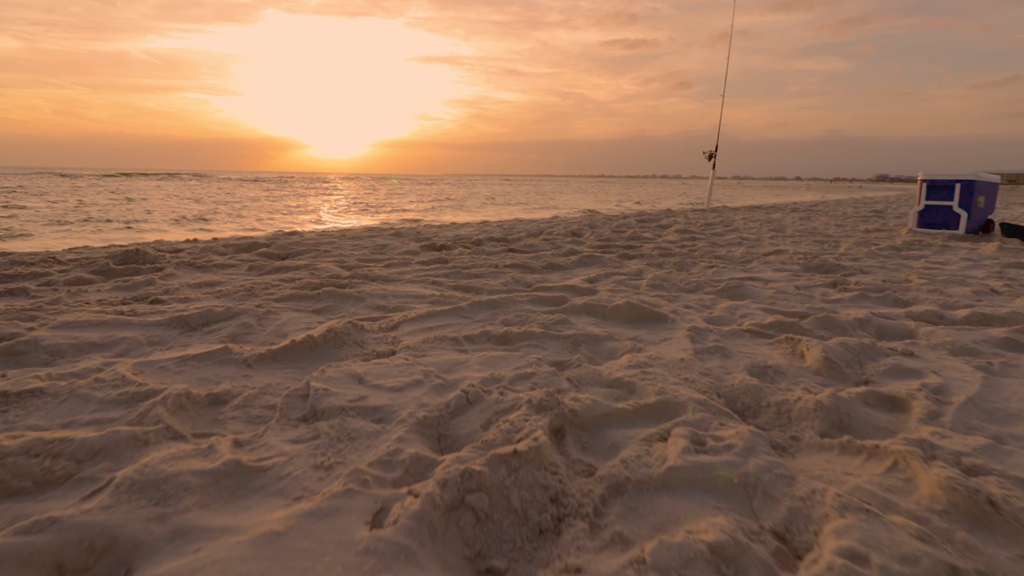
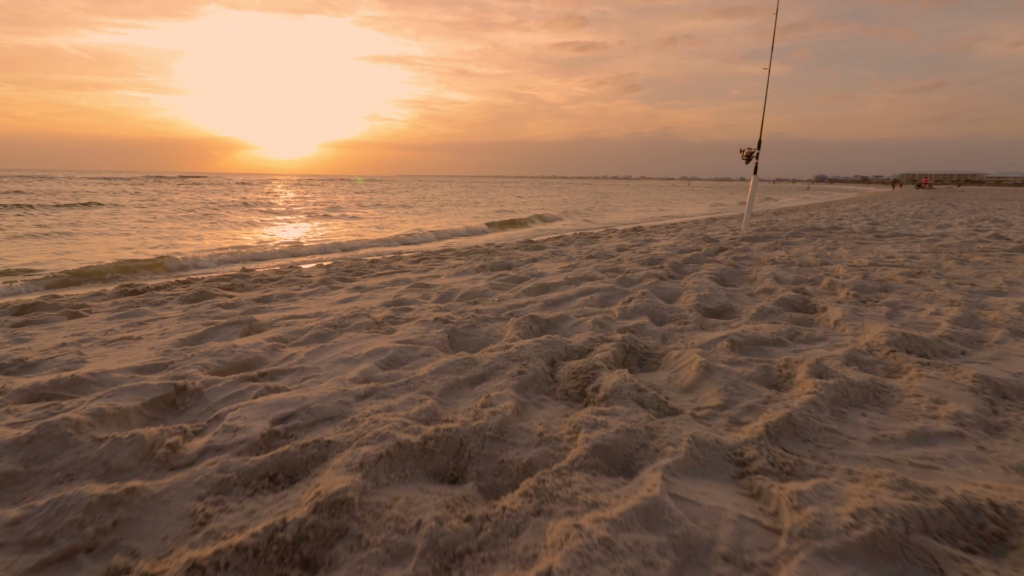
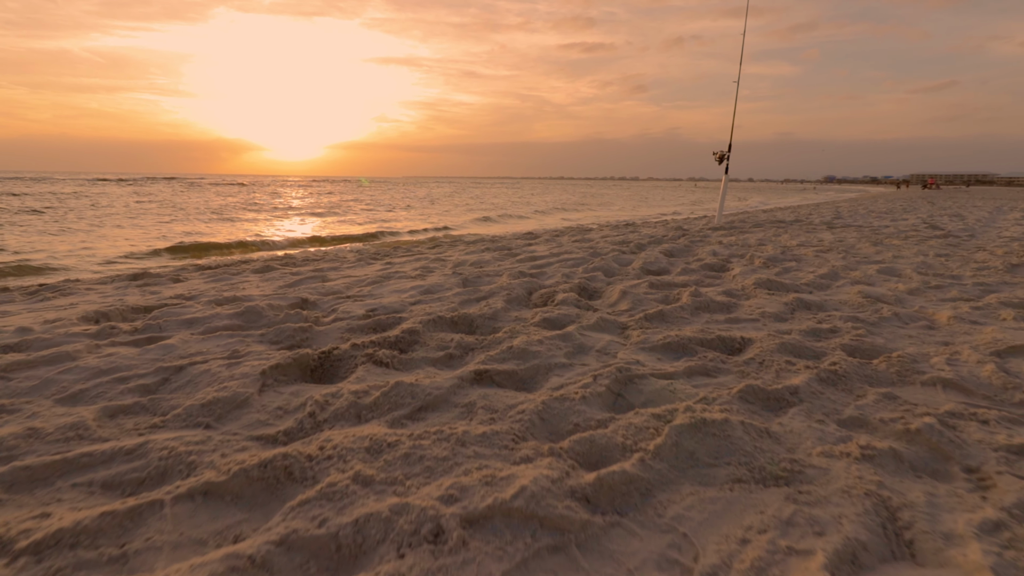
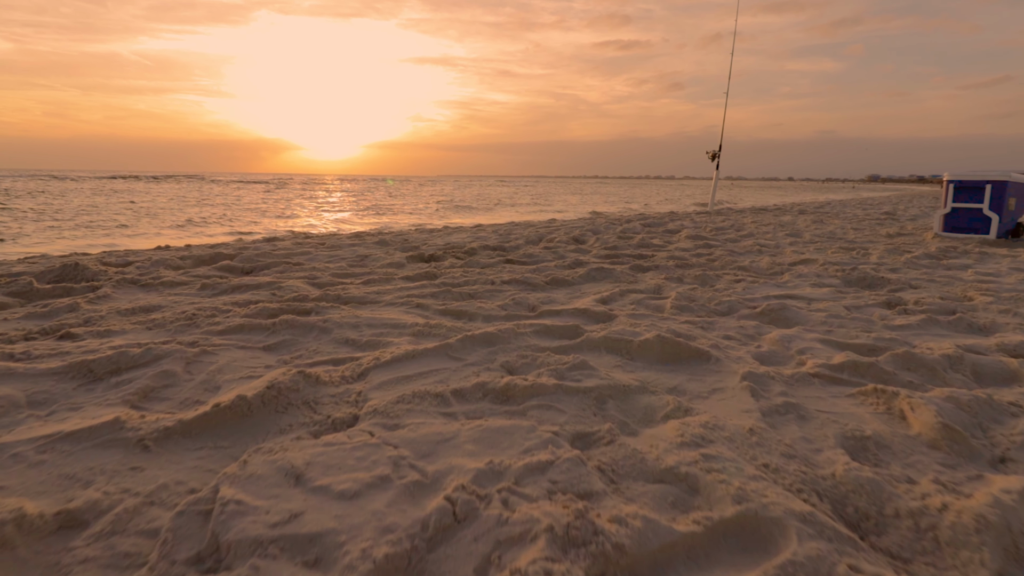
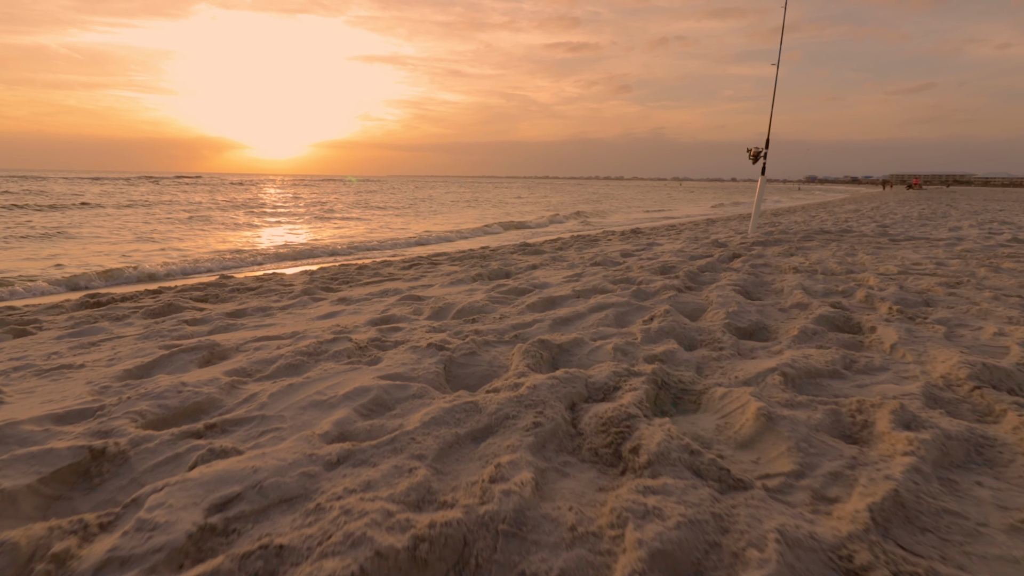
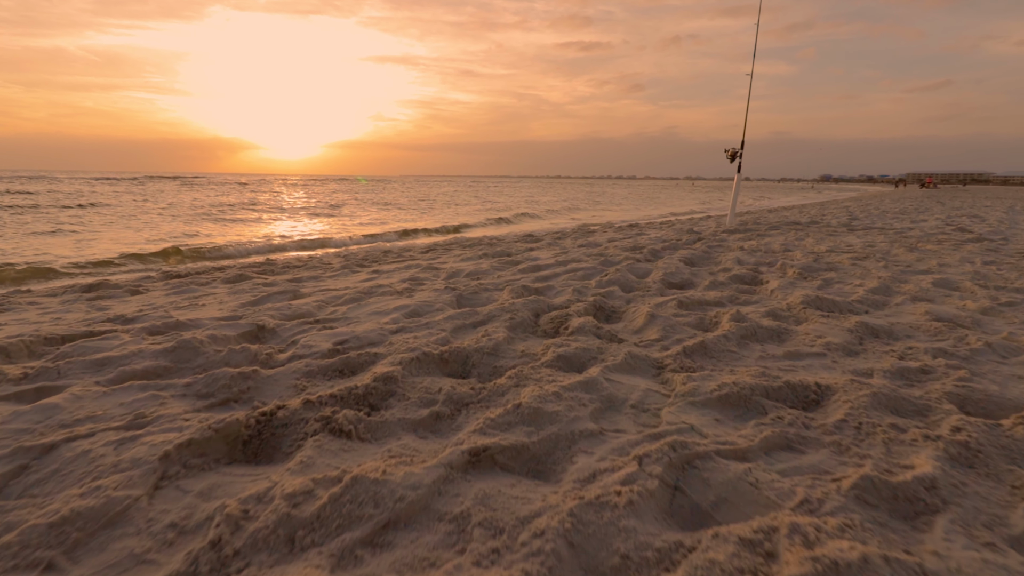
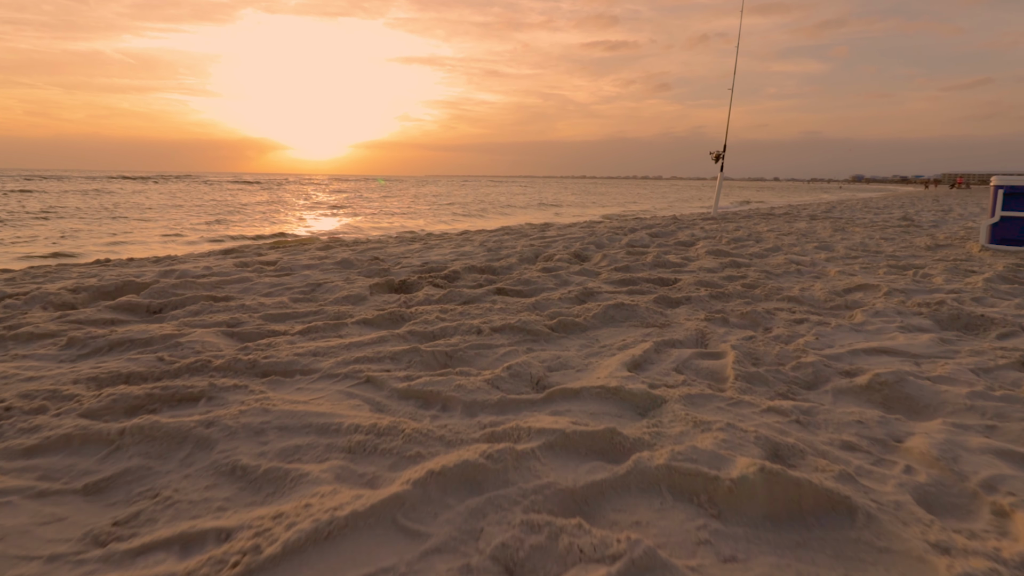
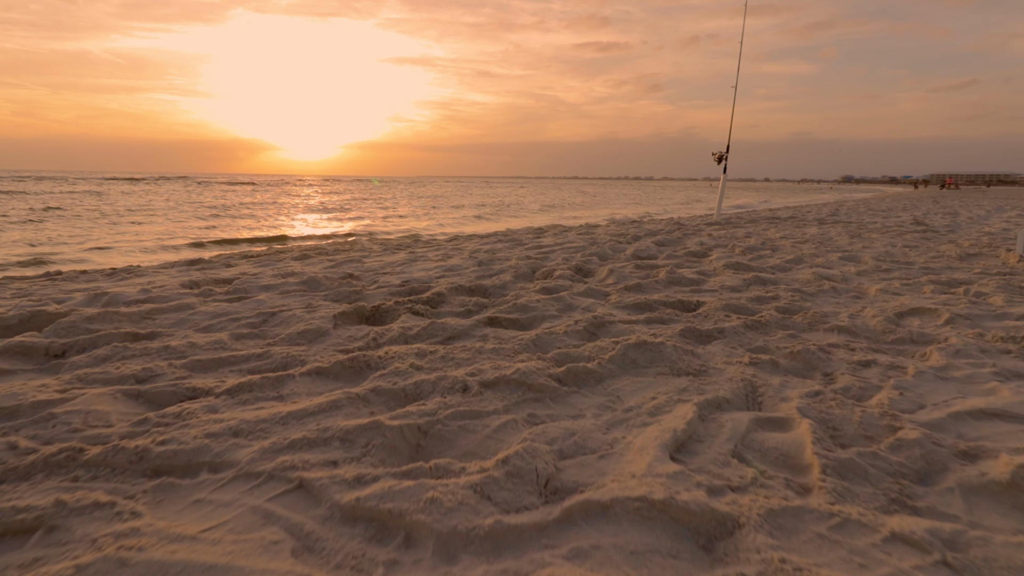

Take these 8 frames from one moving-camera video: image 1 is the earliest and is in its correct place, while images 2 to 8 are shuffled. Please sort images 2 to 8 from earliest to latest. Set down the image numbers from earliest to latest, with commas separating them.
4, 7, 8, 3, 6, 2, 5
